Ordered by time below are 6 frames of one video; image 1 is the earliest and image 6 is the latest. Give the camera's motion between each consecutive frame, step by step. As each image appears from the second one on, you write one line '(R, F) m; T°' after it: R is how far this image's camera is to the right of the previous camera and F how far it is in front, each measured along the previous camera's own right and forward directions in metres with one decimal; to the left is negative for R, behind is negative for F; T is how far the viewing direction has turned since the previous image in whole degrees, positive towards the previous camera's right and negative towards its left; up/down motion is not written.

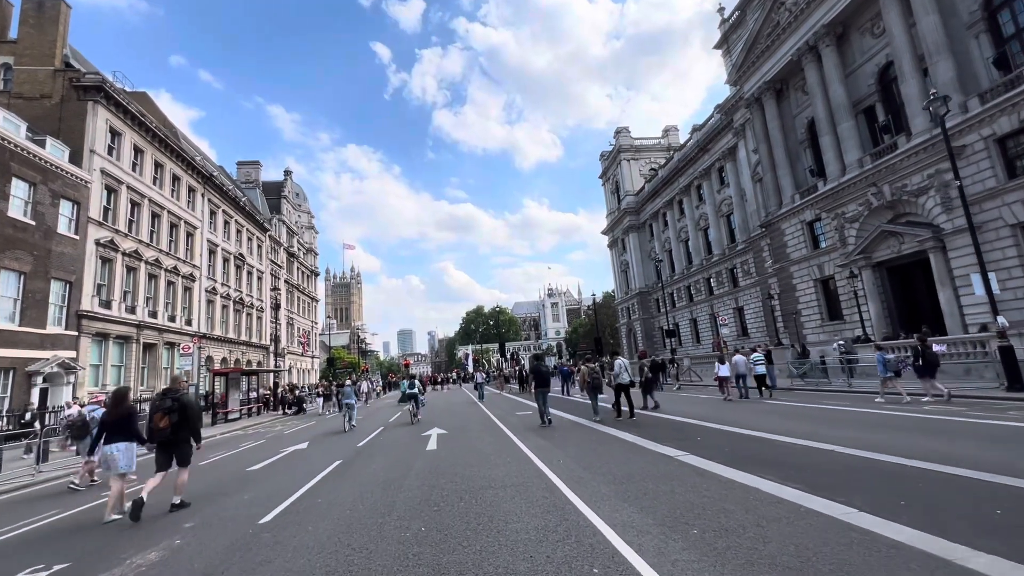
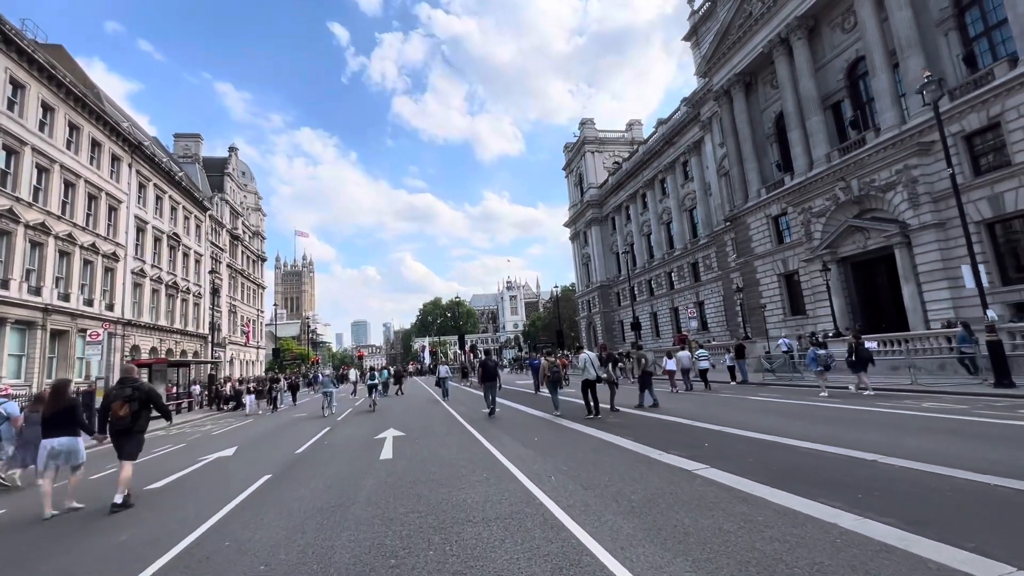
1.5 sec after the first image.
(-0.3, +1.5) m; +5°
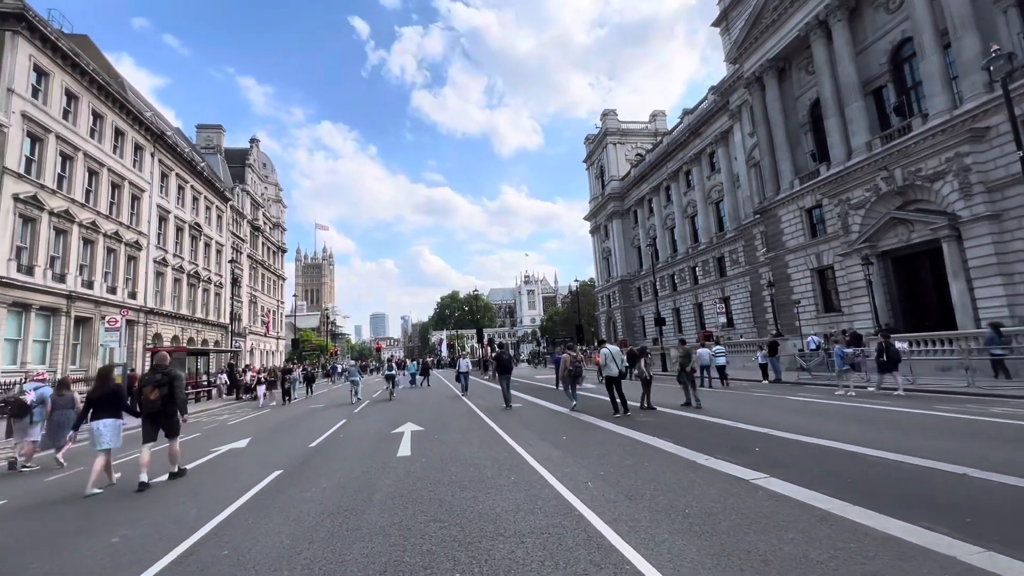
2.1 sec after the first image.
(-0.2, +0.7) m; -2°
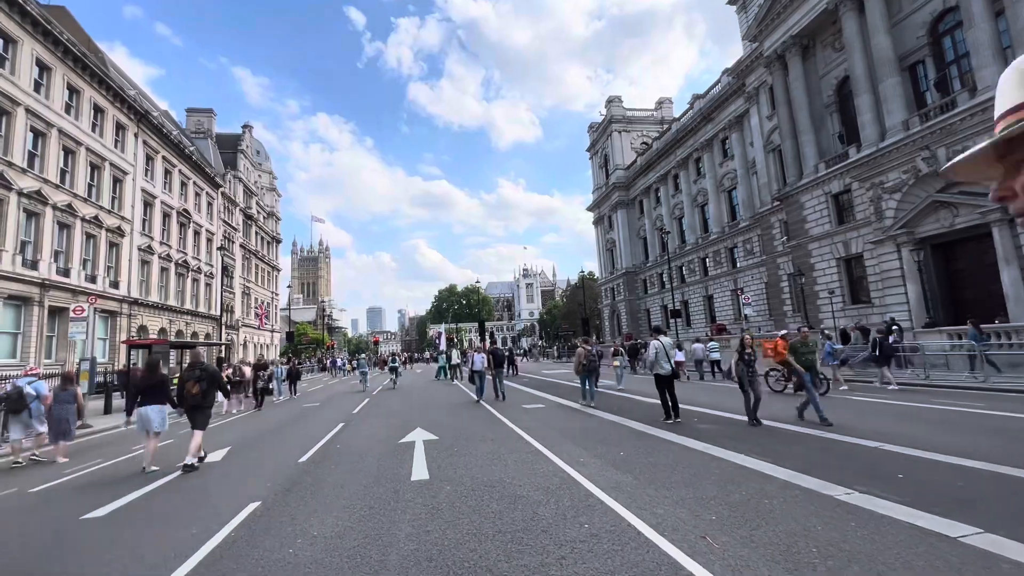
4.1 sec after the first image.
(-0.6, +1.7) m; 0°
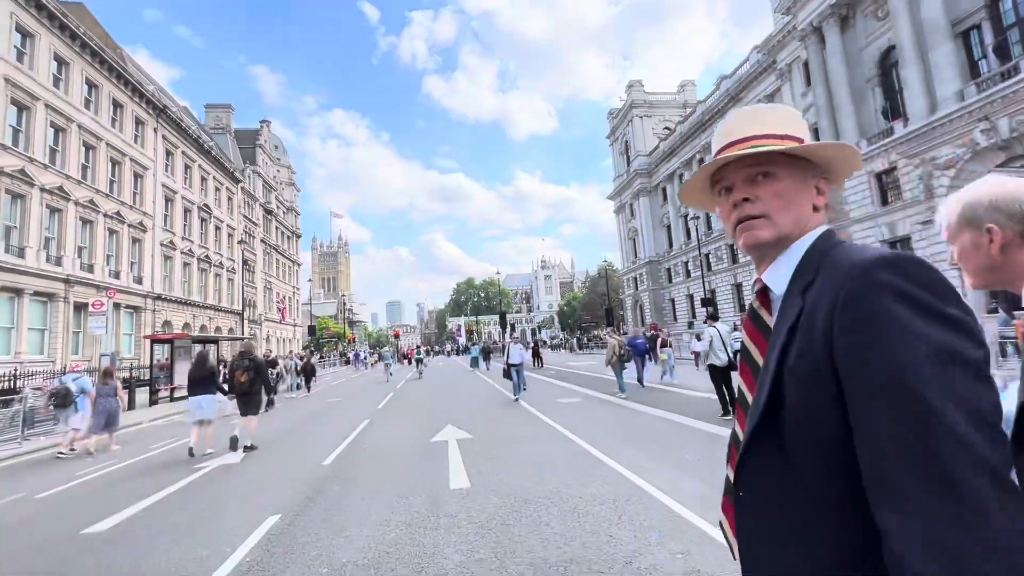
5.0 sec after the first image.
(-0.3, +0.8) m; -2°
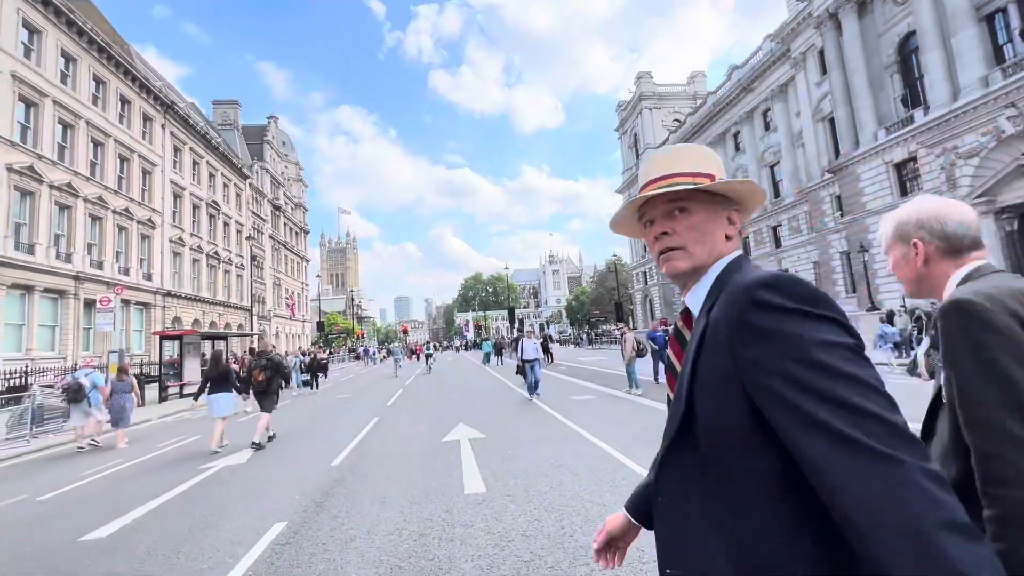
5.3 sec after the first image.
(-0.1, +0.3) m; -1°
